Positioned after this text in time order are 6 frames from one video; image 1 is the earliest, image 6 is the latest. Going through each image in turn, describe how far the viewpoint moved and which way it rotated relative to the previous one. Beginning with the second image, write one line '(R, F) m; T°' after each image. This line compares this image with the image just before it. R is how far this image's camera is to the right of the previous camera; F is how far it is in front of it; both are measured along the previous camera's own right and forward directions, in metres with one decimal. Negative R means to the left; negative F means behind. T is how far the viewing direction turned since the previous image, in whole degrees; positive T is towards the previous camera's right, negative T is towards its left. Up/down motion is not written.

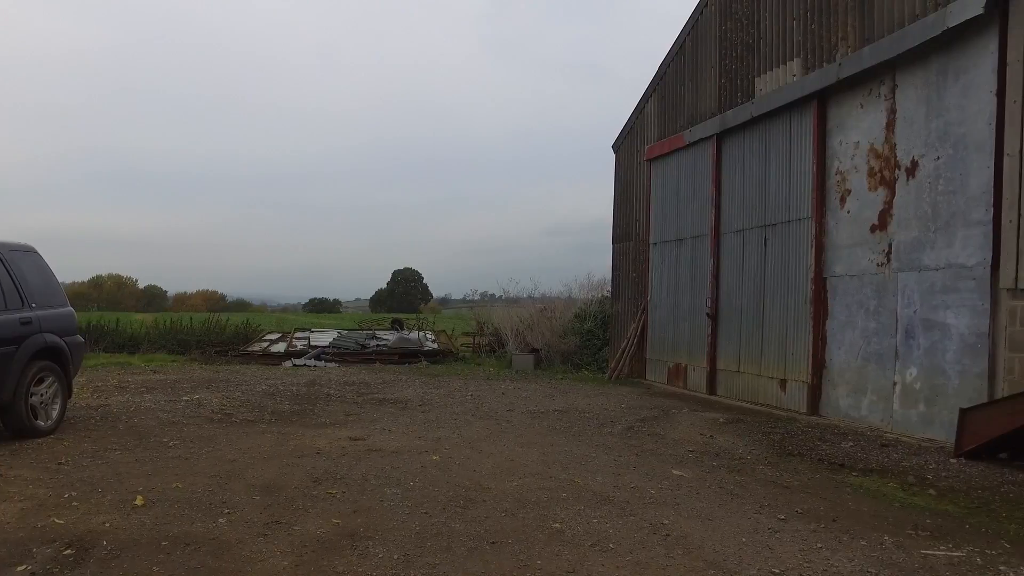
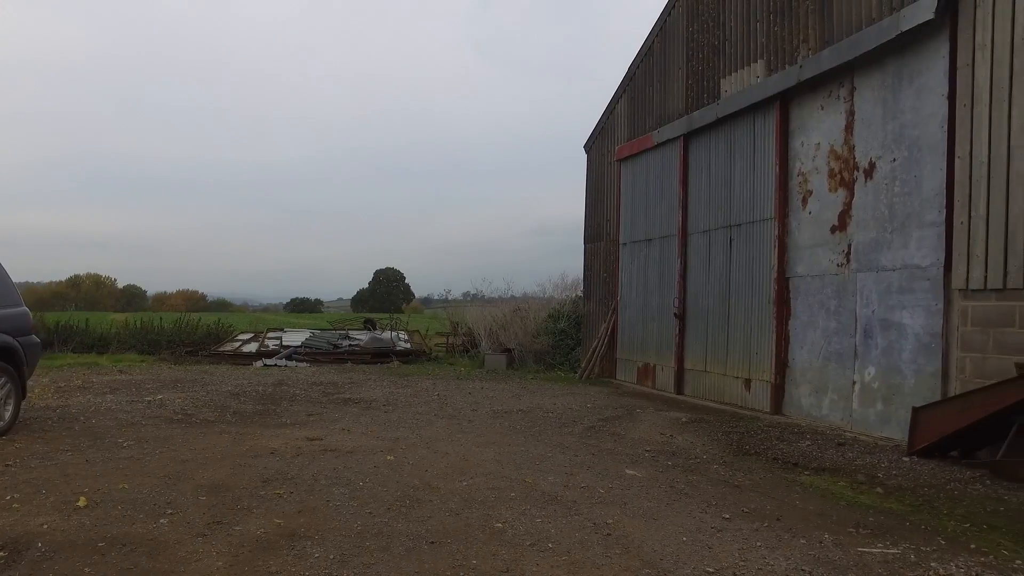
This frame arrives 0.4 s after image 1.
(+0.2, 0.0) m; +1°
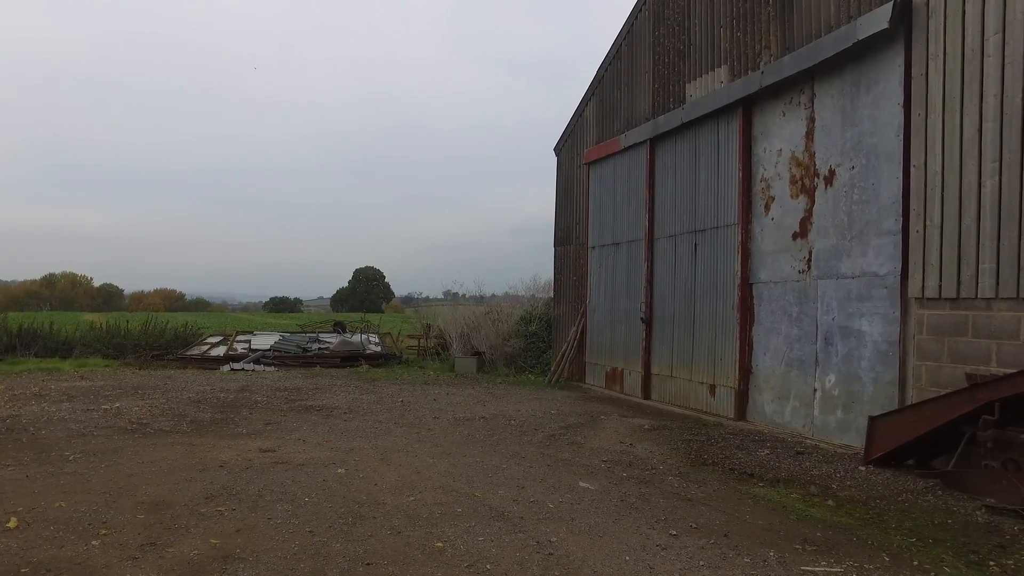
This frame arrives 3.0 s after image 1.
(+0.2, 0.0) m; +1°
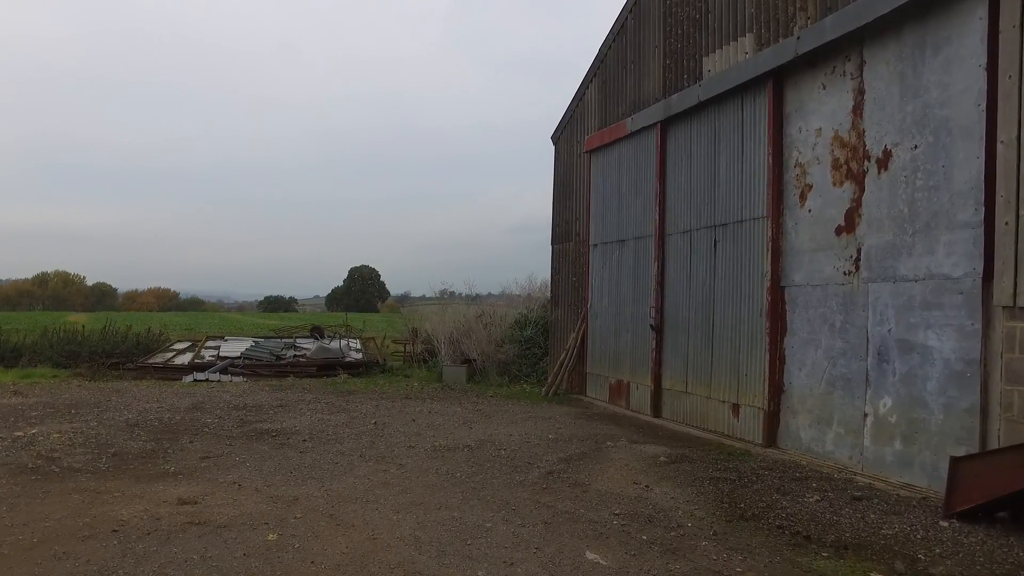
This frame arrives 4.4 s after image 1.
(0.0, +1.2) m; 0°
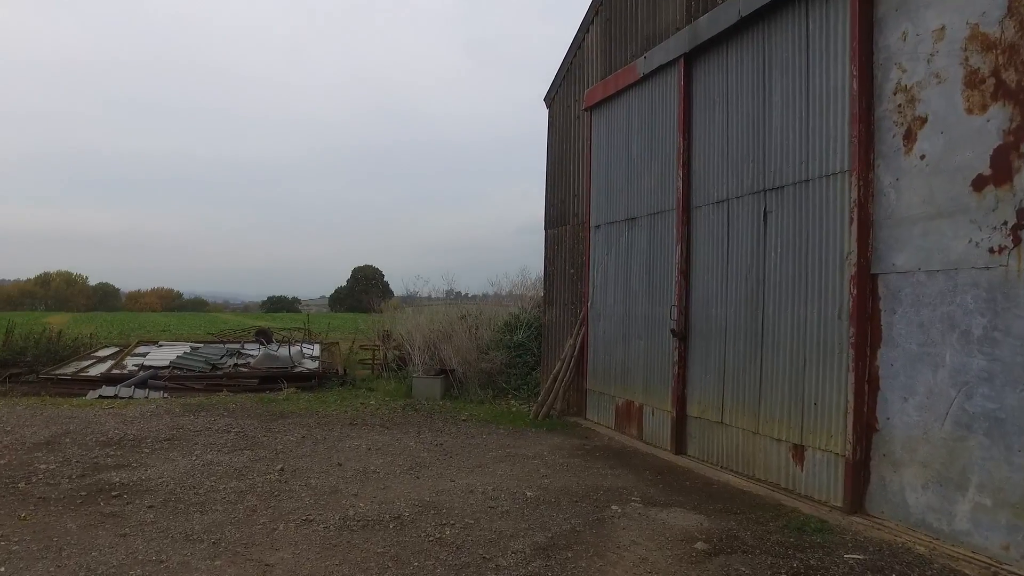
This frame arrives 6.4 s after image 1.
(+0.2, +2.2) m; 0°
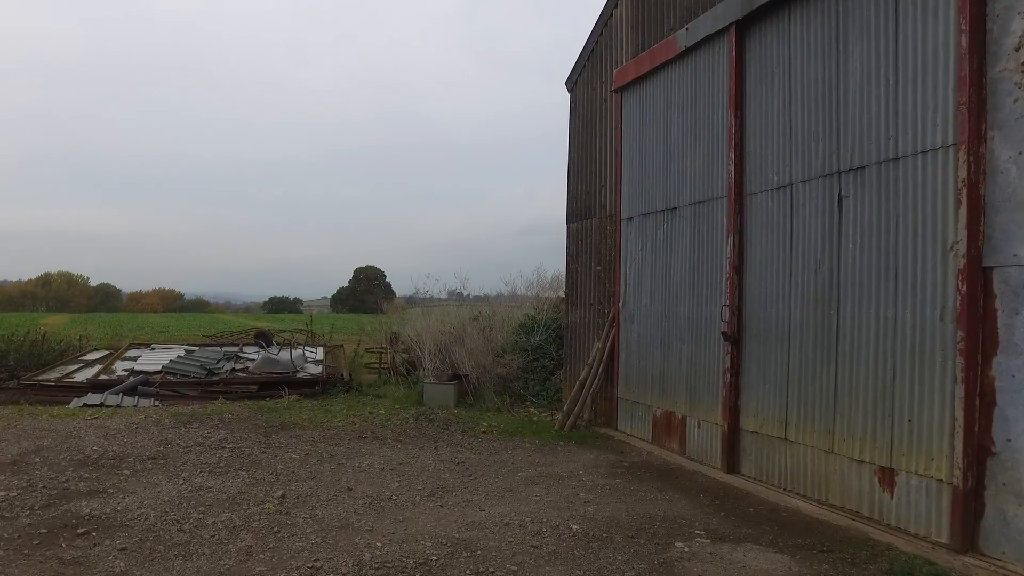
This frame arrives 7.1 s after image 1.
(-0.2, +0.7) m; 0°
